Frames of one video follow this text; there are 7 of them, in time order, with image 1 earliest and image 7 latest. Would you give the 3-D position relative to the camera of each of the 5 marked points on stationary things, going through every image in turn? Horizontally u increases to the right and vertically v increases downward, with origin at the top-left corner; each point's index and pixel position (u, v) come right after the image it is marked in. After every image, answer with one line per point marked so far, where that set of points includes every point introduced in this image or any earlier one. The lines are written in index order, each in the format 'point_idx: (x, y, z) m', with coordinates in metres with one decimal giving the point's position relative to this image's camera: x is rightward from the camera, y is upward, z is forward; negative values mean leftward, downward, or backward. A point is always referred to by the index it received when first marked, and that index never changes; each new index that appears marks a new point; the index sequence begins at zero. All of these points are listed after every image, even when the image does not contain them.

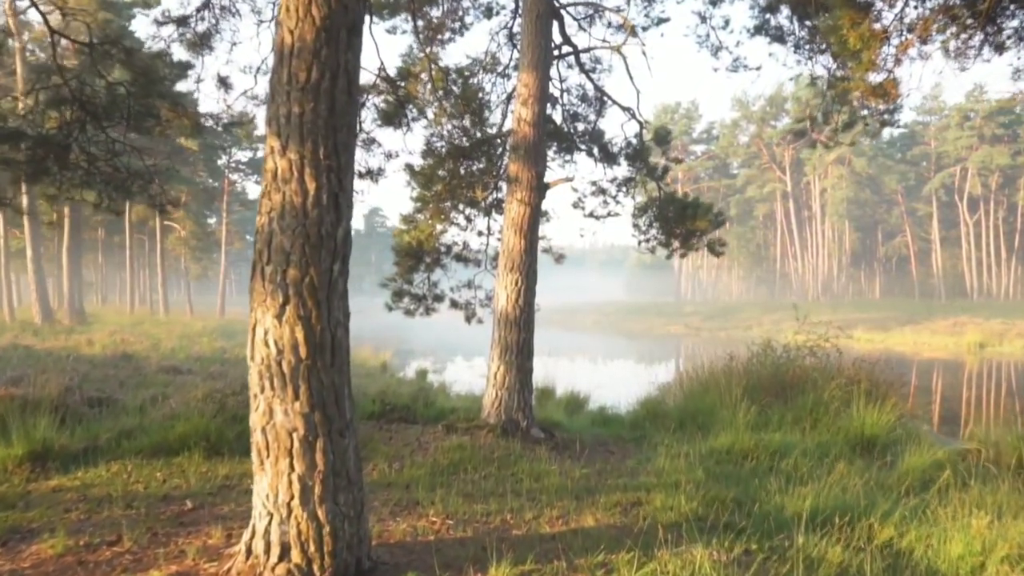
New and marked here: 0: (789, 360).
0: (+3.7, -0.9, +10.3) m
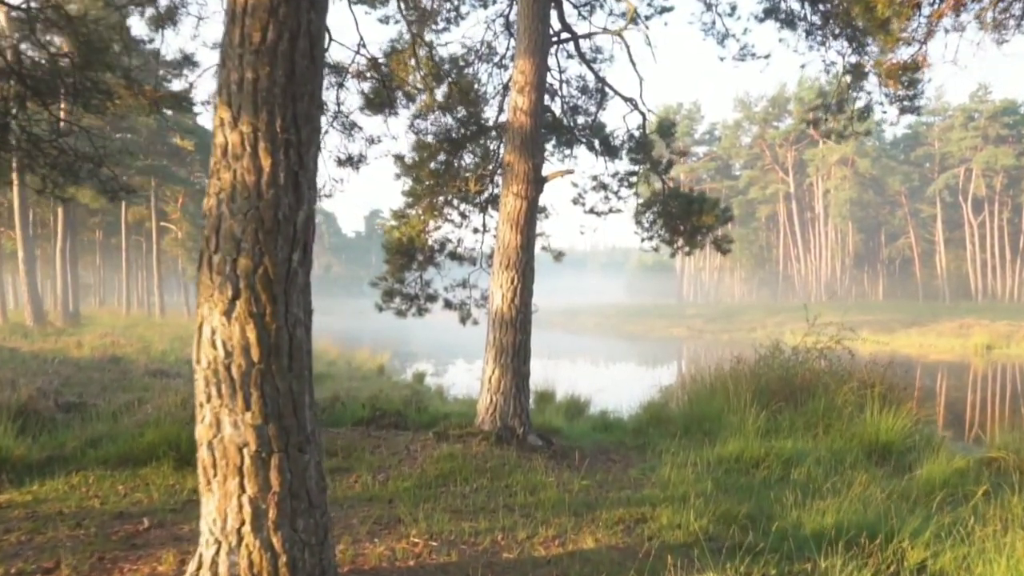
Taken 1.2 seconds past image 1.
0: (+3.7, -0.9, +9.9) m
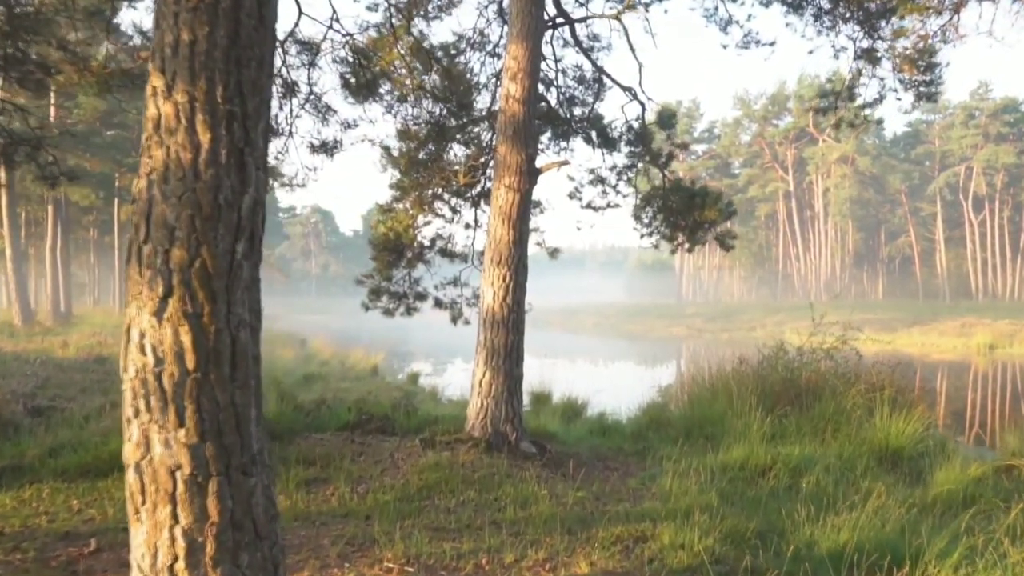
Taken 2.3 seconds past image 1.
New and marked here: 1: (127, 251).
0: (+3.6, -0.9, +9.5) m
1: (-1.2, +0.1, +2.4) m
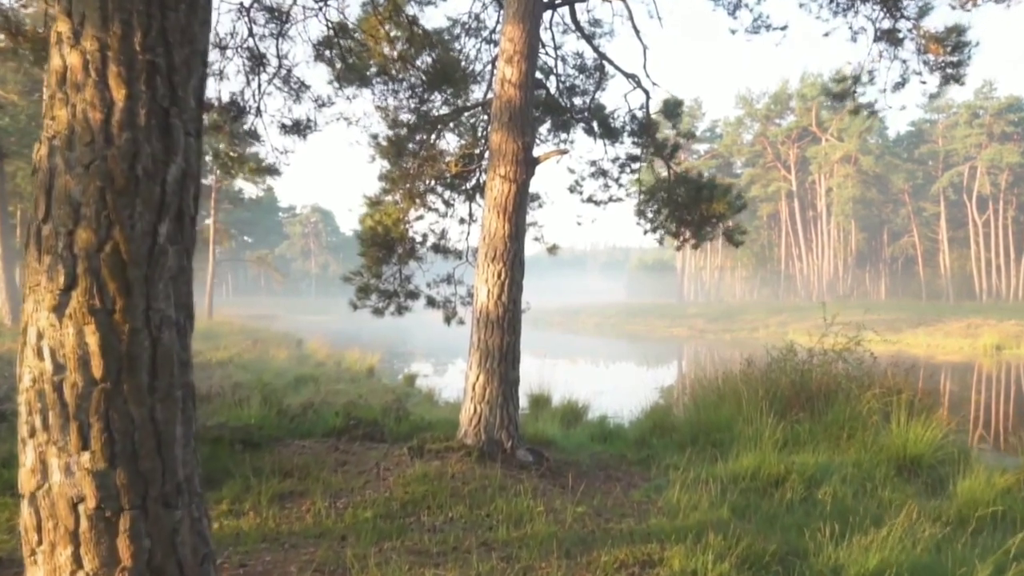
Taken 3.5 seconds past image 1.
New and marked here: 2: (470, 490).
0: (+3.5, -0.9, +9.1) m
1: (-1.3, +0.1, +2.0) m
2: (-0.3, -1.3, +5.0) m
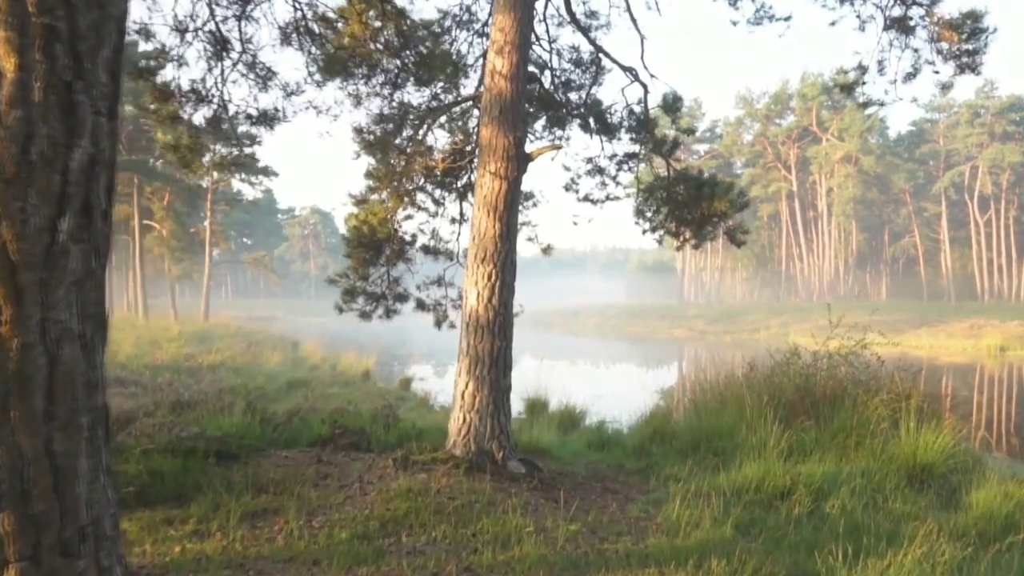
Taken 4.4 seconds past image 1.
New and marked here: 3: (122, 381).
0: (+3.5, -0.9, +8.7) m
1: (-1.3, +0.1, +1.7) m
2: (-0.3, -1.3, +4.7) m
3: (-5.8, -1.4, +11.3) m
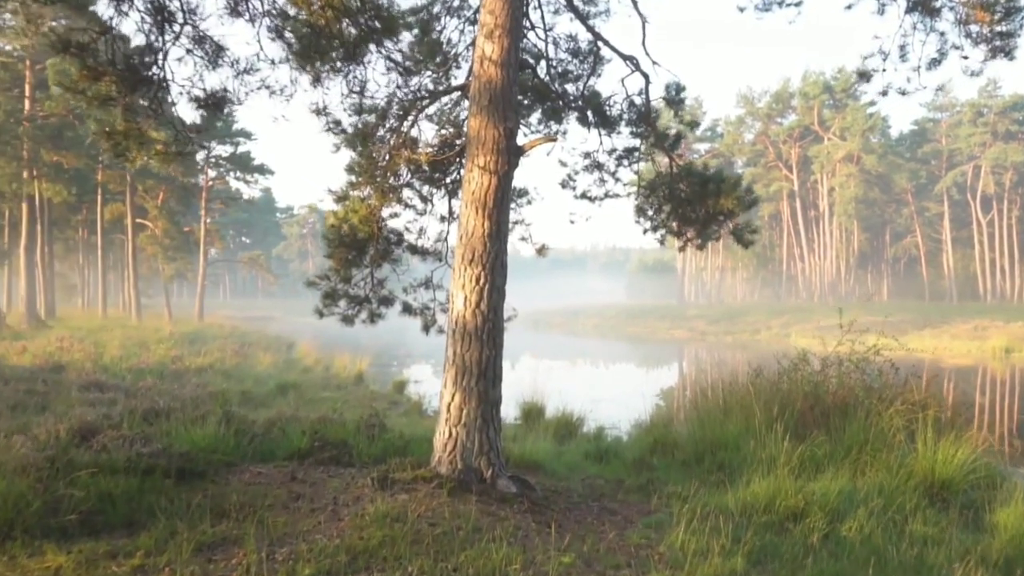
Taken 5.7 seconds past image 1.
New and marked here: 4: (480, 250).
0: (+3.4, -0.9, +8.3) m
1: (-1.4, +0.1, +1.2) m
2: (-0.4, -1.4, +4.3) m
3: (-5.9, -1.4, +10.9) m
4: (-0.2, +0.3, +5.5) m
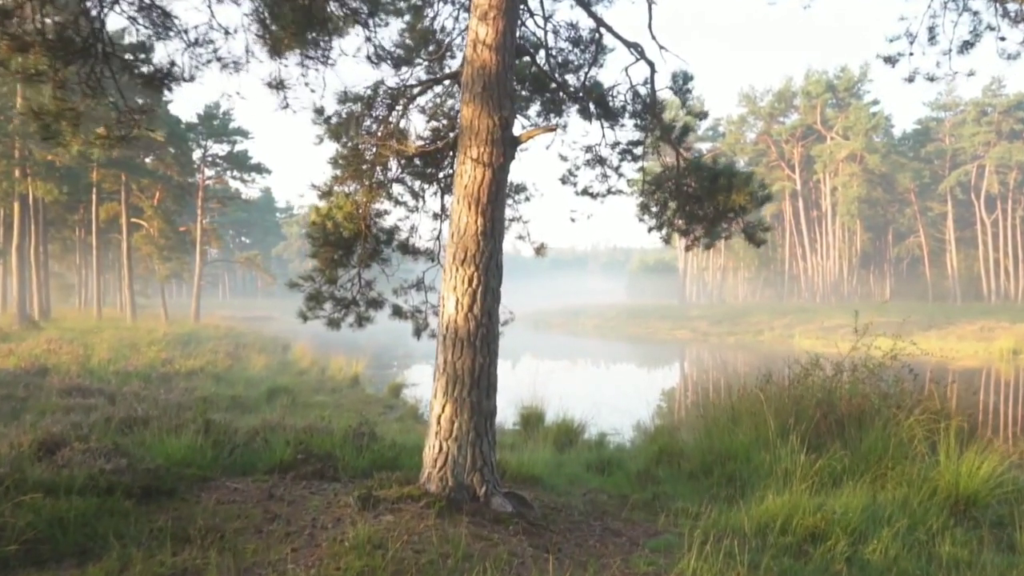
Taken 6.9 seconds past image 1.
0: (+3.4, -1.0, +7.9) m
1: (-1.4, +0.1, +0.8) m
2: (-0.4, -1.4, +3.8) m
3: (-5.9, -1.4, +10.5) m
4: (-0.3, +0.3, +5.1) m
